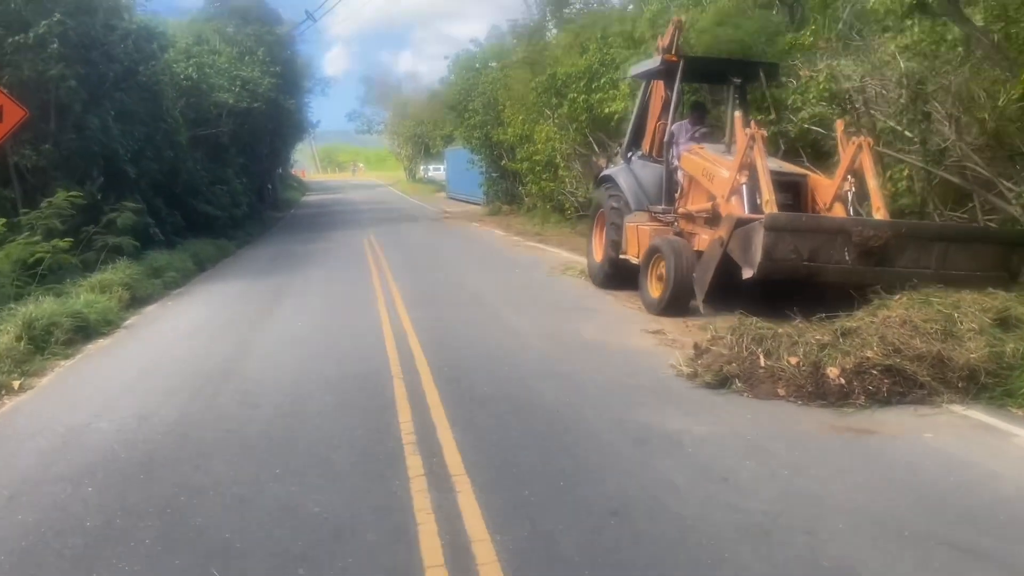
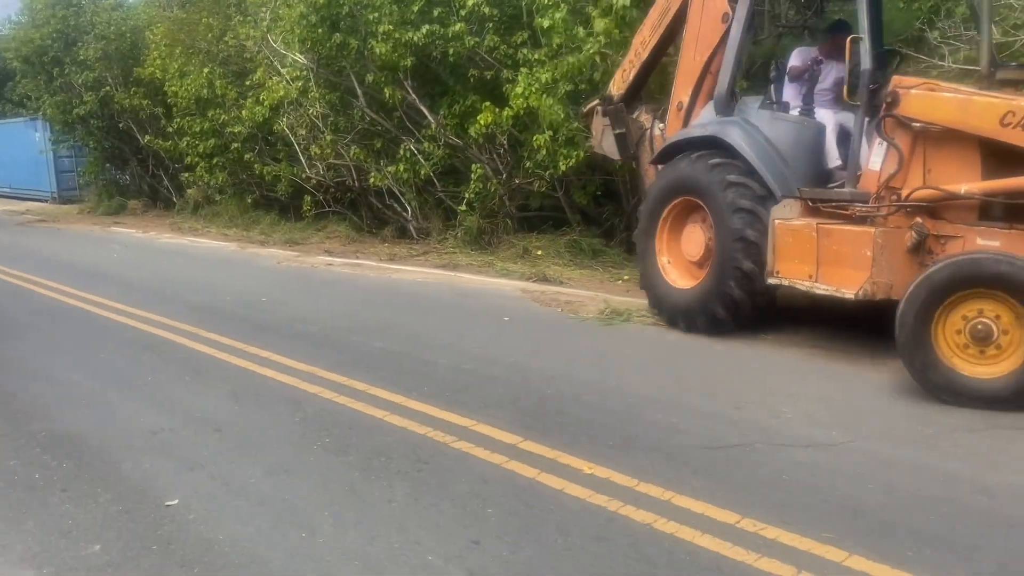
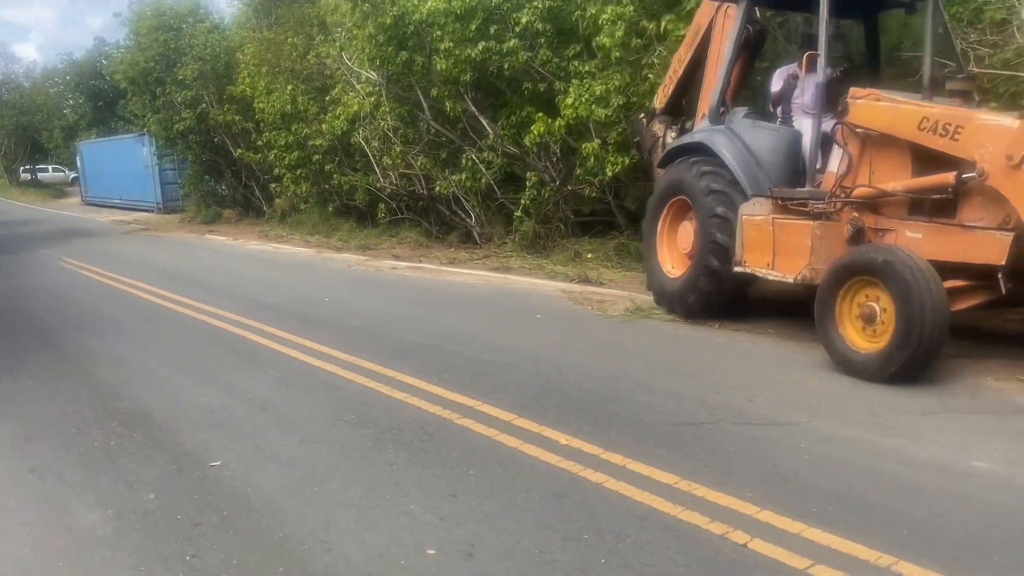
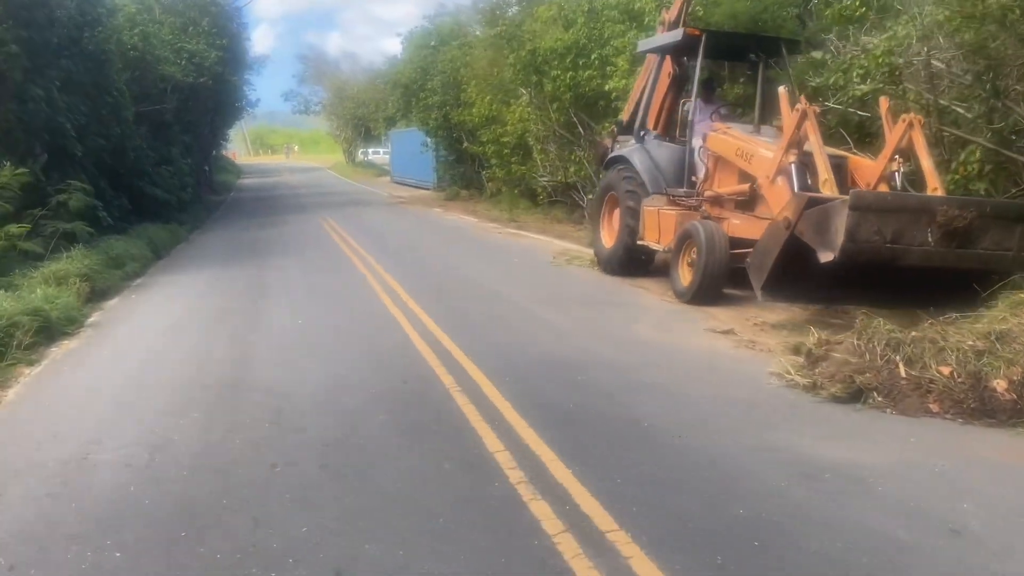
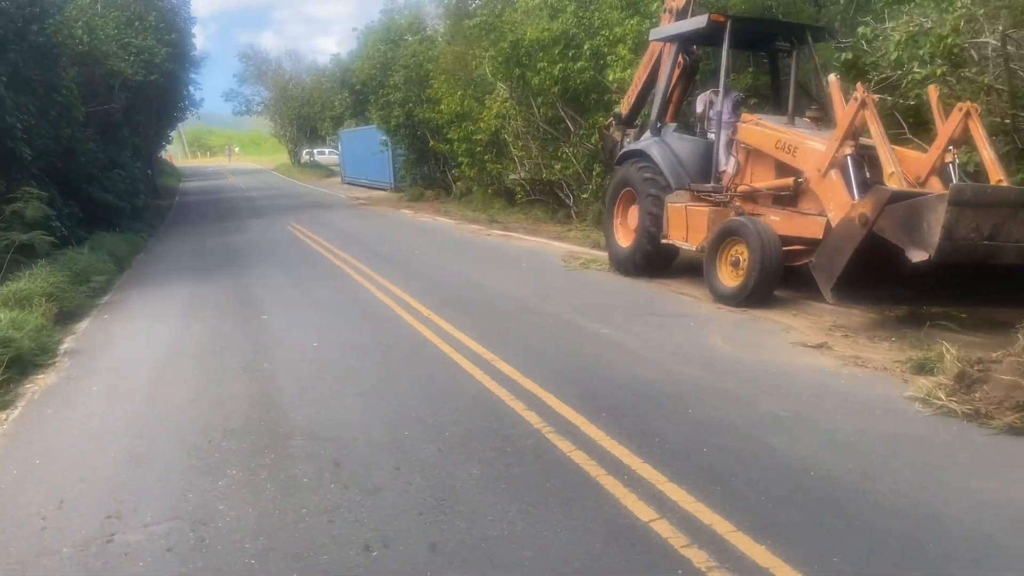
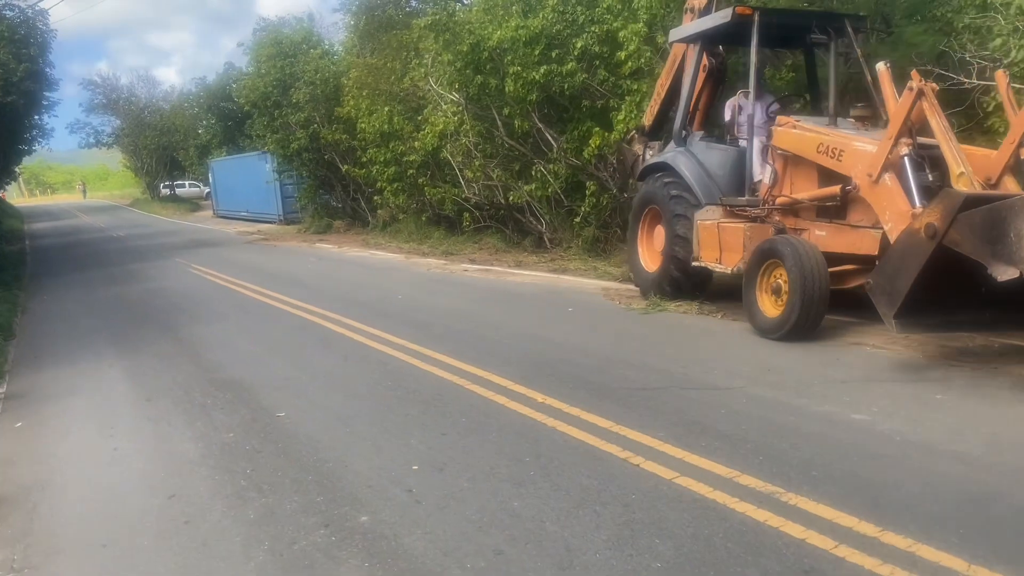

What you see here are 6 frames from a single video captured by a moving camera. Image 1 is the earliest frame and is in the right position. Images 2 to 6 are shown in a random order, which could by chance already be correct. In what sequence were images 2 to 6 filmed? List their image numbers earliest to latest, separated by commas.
4, 5, 6, 3, 2
